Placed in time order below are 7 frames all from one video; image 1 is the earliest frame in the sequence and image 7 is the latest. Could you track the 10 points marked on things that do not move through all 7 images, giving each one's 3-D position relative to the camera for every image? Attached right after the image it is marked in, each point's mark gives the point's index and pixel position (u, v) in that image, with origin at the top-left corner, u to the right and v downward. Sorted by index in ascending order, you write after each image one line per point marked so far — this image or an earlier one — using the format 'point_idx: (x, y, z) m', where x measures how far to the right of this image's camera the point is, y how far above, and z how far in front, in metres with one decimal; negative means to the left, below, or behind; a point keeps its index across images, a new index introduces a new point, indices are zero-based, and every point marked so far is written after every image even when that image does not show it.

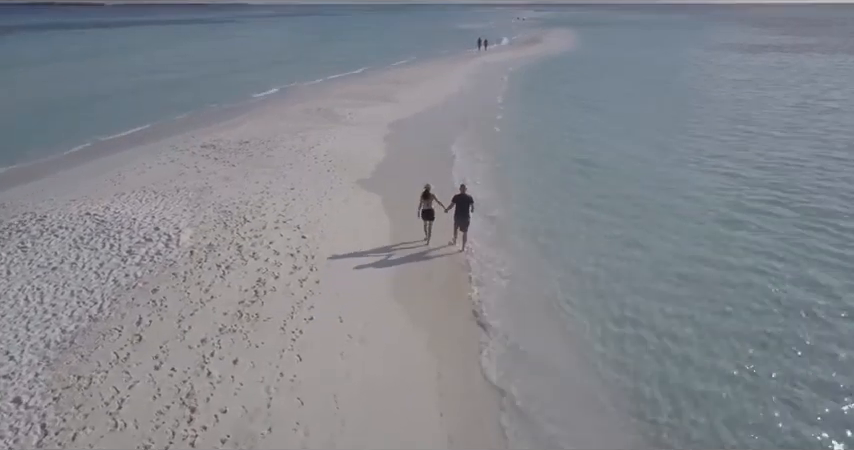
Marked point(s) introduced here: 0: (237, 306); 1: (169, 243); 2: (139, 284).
0: (-3.1, -1.3, +9.9) m
1: (-5.0, -0.3, +11.8) m
2: (-5.0, -1.0, +10.4) m
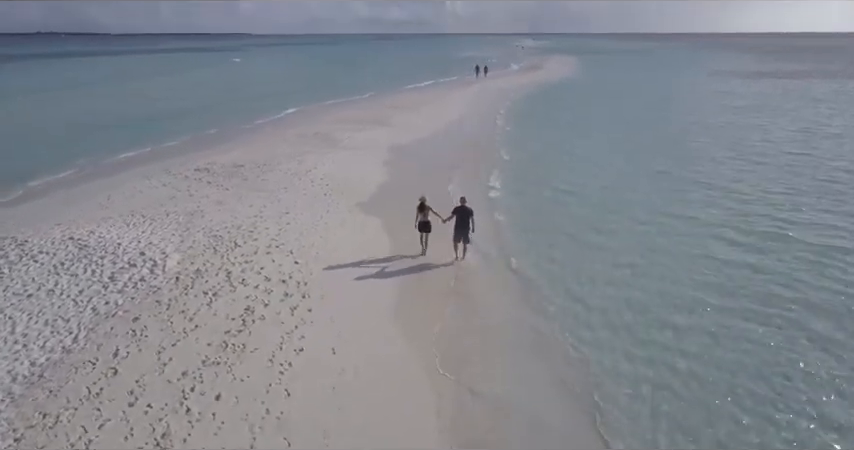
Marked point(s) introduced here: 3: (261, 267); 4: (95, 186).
0: (-3.1, -1.7, +9.4) m
1: (-5.0, -0.8, +11.3) m
2: (-5.0, -1.4, +9.9) m
3: (-3.1, -0.8, +11.6) m
4: (-9.7, +1.2, +18.0) m
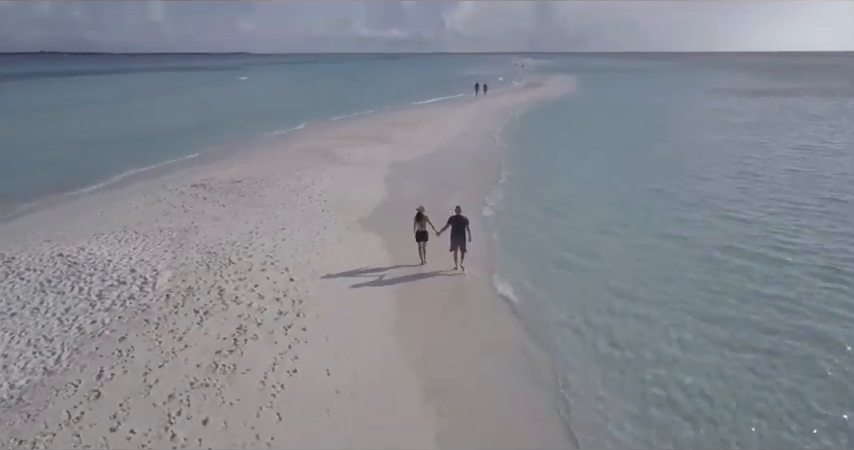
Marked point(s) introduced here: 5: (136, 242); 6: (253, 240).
0: (-3.1, -1.9, +9.0) m
1: (-5.0, -1.1, +10.9) m
2: (-5.0, -1.7, +9.6) m
3: (-3.1, -1.1, +11.2) m
4: (-9.7, +0.7, +17.8) m
5: (-6.2, -0.4, +13.2) m
6: (-3.8, -0.3, +13.6) m
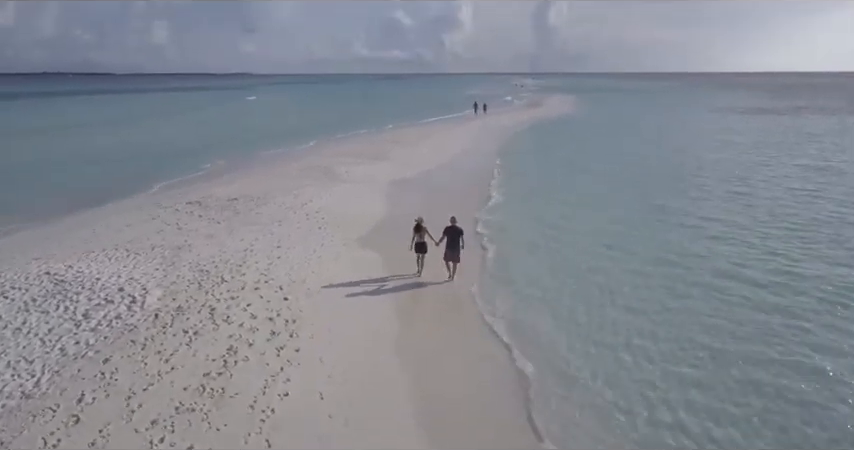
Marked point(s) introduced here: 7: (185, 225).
0: (-3.1, -2.2, +8.7) m
1: (-5.0, -1.4, +10.6) m
2: (-5.0, -1.9, +9.2) m
3: (-3.1, -1.4, +10.9) m
4: (-9.7, +0.2, +17.5) m
5: (-6.2, -0.7, +12.9) m
6: (-3.9, -0.7, +13.2) m
7: (-6.1, 0.0, +15.8) m
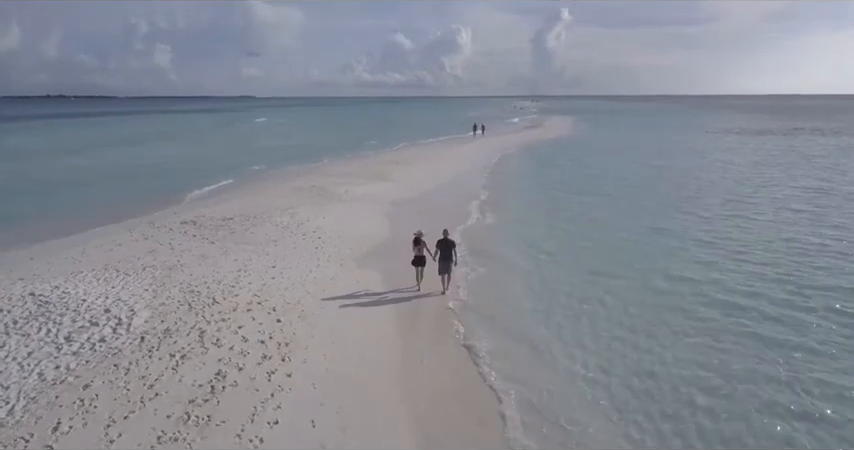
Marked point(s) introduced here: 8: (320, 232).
0: (-3.2, -2.4, +8.2) m
1: (-5.1, -1.7, +10.2) m
2: (-5.0, -2.2, +8.8) m
3: (-3.2, -1.7, +10.5) m
4: (-9.8, -0.4, +17.2) m
5: (-6.3, -1.1, +12.5) m
6: (-3.9, -1.1, +12.9) m
7: (-6.2, -0.5, +15.4) m
8: (-3.0, -0.2, +17.6) m
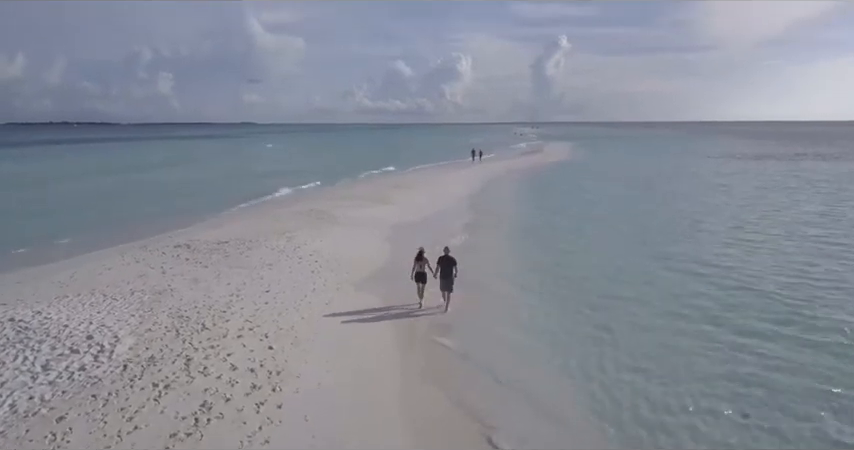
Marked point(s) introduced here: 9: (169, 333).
0: (-3.2, -2.7, +7.7) m
1: (-5.1, -2.0, +9.7) m
2: (-5.0, -2.5, +8.3) m
3: (-3.2, -2.1, +10.0) m
4: (-9.8, -1.0, +16.7) m
5: (-6.3, -1.6, +12.0) m
6: (-3.9, -1.6, +12.4) m
7: (-6.2, -1.1, +15.0) m
8: (-3.0, -0.9, +17.1) m
9: (-4.4, -1.9, +10.7) m
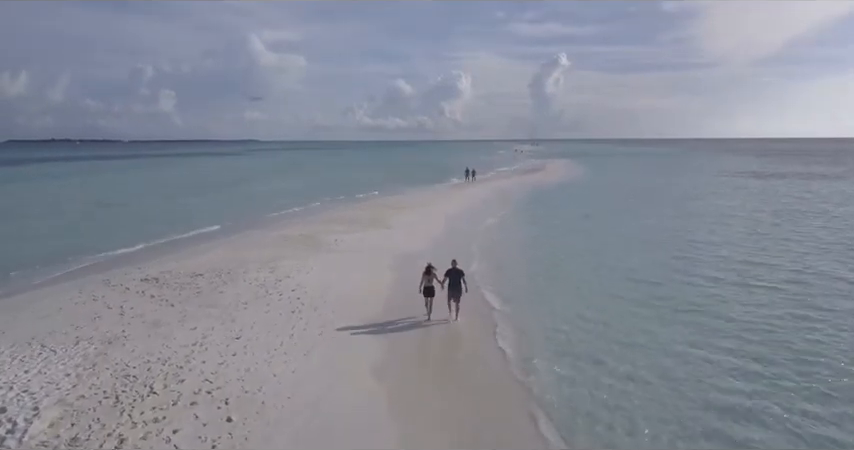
0: (-3.2, -3.2, +6.0) m
1: (-5.1, -2.6, +8.1) m
2: (-5.1, -3.0, +6.6) m
3: (-3.2, -2.6, +8.3) m
4: (-9.8, -1.8, +15.1) m
5: (-6.3, -2.2, +10.4) m
6: (-3.9, -2.2, +10.7) m
7: (-6.2, -1.8, +13.3) m
8: (-3.1, -1.6, +15.5) m
9: (-4.5, -2.4, +9.0) m
